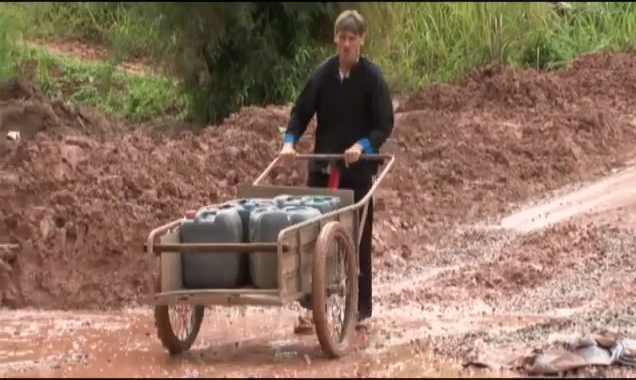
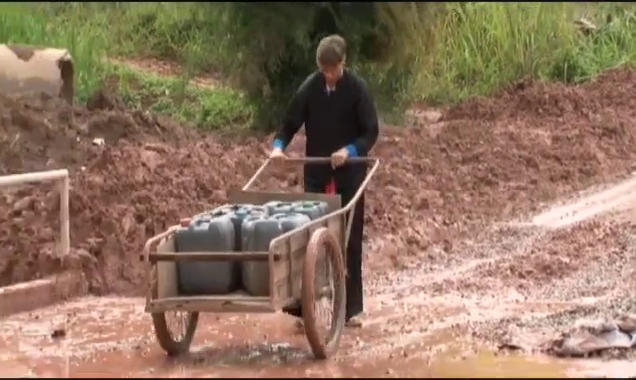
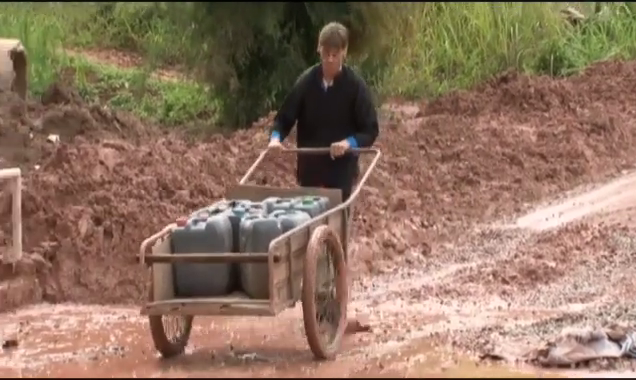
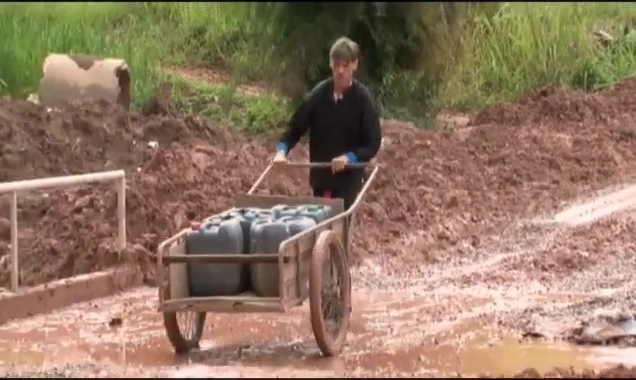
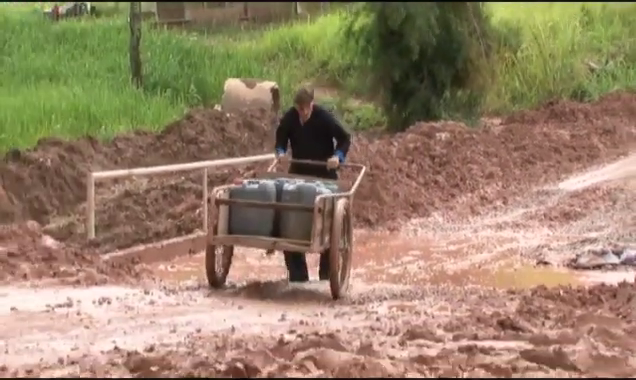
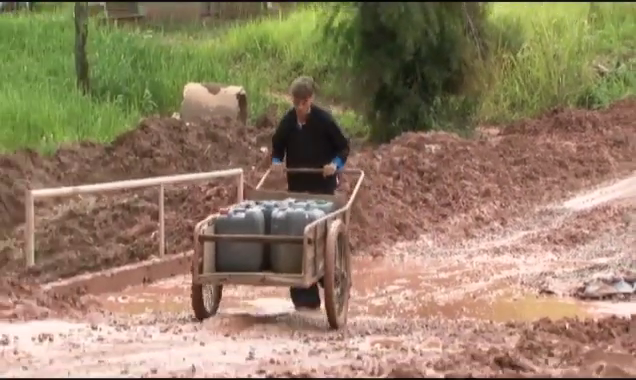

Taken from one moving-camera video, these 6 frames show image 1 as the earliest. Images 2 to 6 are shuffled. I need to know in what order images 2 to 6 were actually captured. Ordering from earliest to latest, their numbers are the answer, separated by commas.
3, 2, 4, 6, 5
